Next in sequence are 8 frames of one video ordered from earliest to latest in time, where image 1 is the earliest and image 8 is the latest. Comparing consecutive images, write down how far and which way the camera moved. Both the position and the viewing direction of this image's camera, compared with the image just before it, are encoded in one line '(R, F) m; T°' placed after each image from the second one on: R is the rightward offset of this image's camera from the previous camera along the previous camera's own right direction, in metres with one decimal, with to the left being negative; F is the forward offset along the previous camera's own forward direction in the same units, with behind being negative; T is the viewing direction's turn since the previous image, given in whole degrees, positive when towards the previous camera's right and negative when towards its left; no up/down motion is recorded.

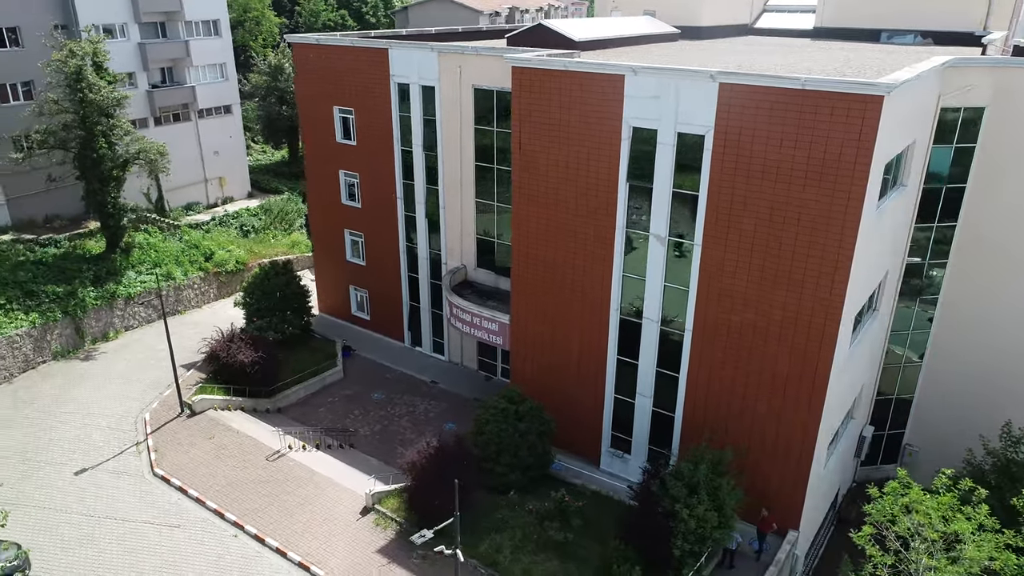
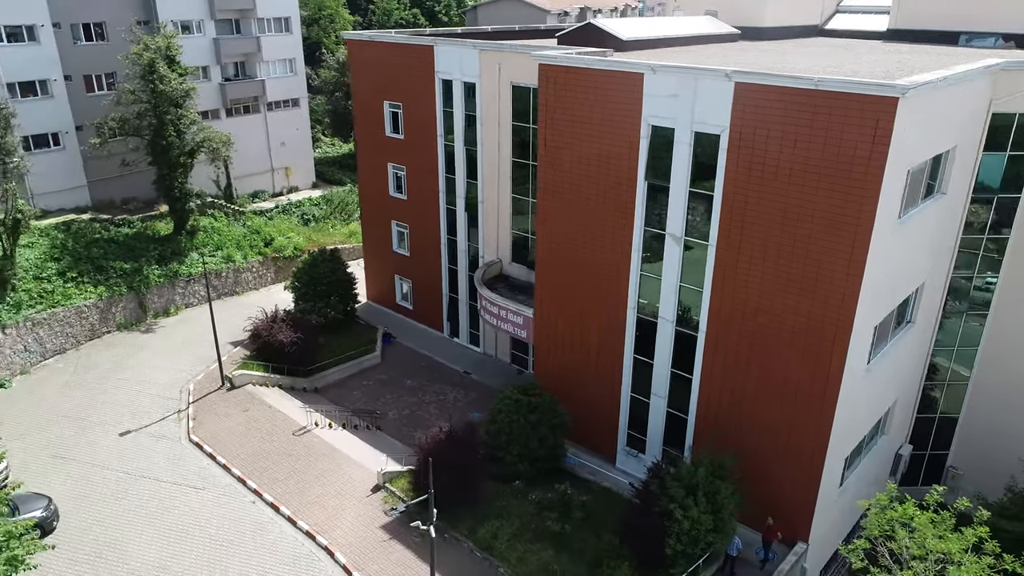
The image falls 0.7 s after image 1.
(+1.5, -0.2) m; -6°
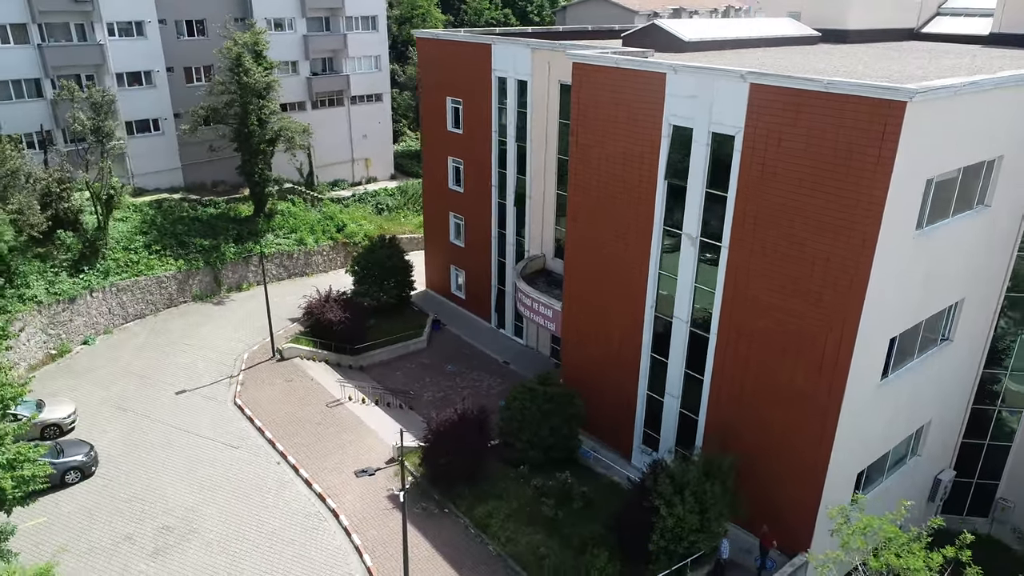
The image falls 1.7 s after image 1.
(+2.1, -0.4) m; -8°
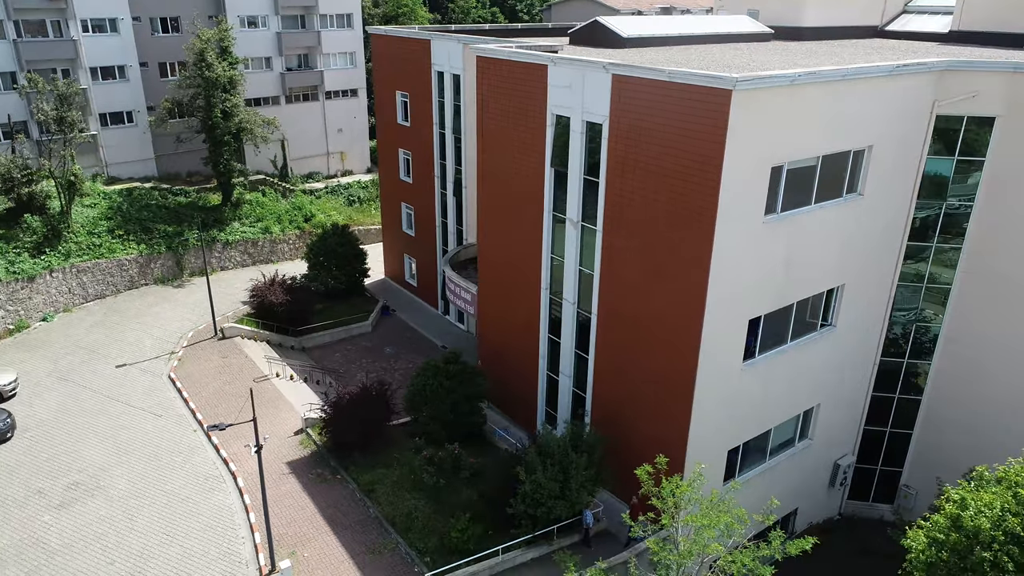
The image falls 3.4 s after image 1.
(+3.4, -0.9) m; -2°
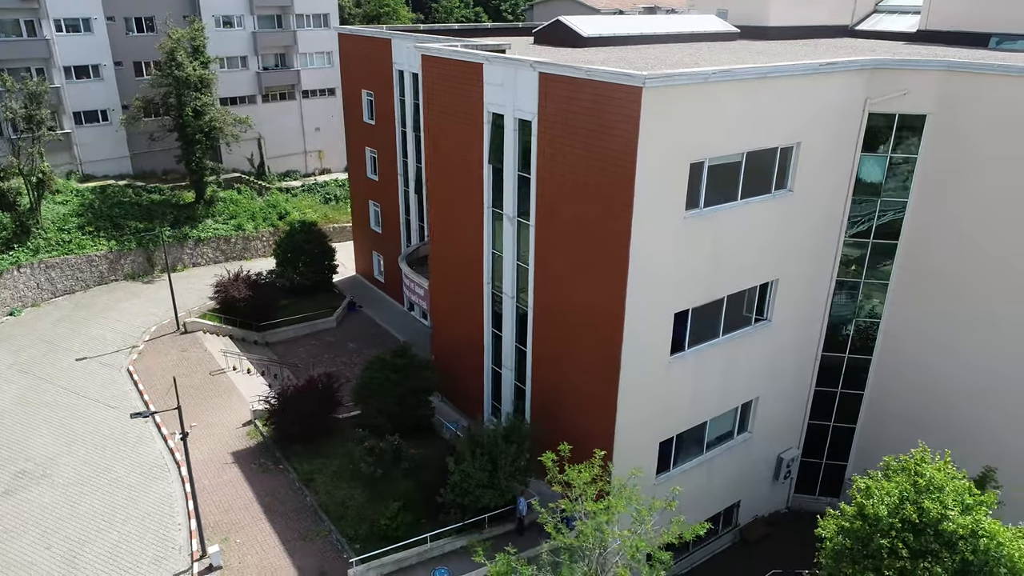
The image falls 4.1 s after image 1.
(+1.7, -0.3) m; 0°
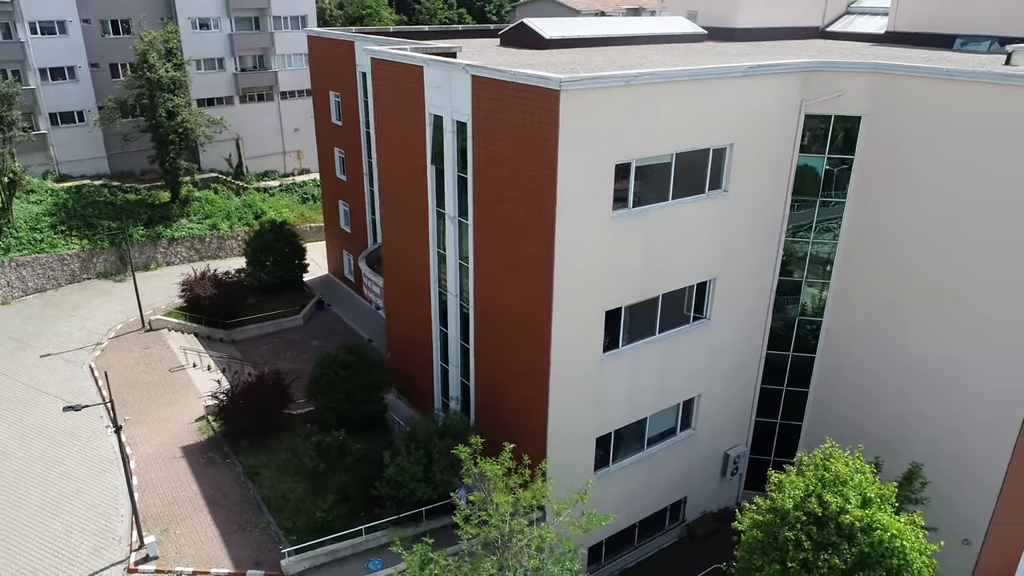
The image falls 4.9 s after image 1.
(+1.6, -0.4) m; 0°
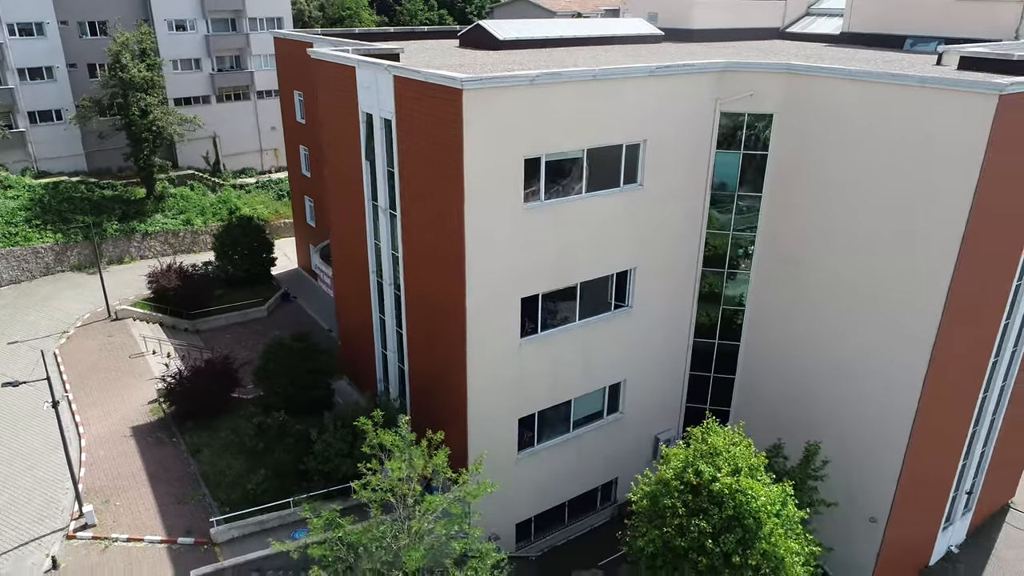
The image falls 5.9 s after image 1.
(+2.0, -1.0) m; 0°
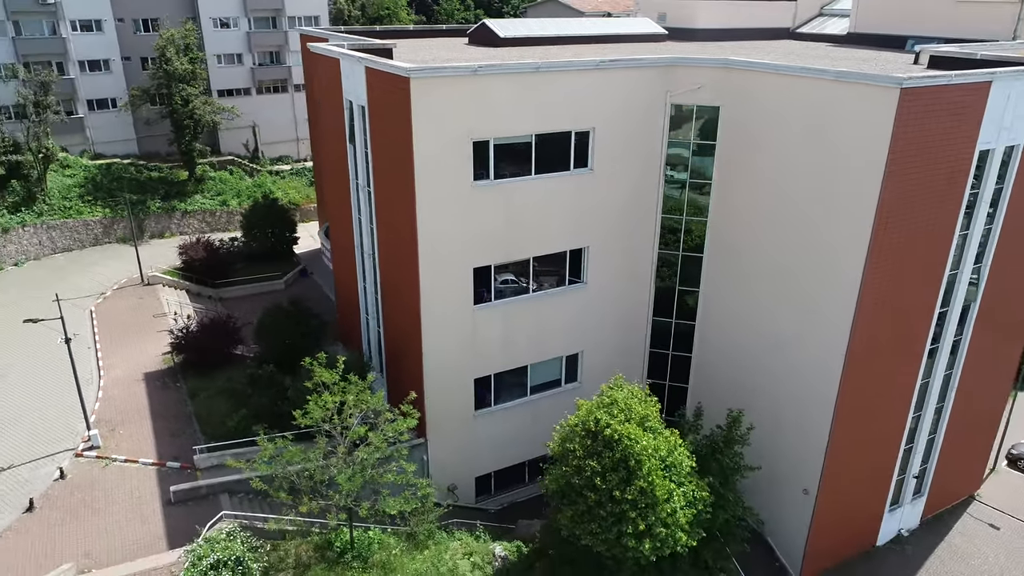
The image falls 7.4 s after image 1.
(+2.9, -1.9) m; -5°
